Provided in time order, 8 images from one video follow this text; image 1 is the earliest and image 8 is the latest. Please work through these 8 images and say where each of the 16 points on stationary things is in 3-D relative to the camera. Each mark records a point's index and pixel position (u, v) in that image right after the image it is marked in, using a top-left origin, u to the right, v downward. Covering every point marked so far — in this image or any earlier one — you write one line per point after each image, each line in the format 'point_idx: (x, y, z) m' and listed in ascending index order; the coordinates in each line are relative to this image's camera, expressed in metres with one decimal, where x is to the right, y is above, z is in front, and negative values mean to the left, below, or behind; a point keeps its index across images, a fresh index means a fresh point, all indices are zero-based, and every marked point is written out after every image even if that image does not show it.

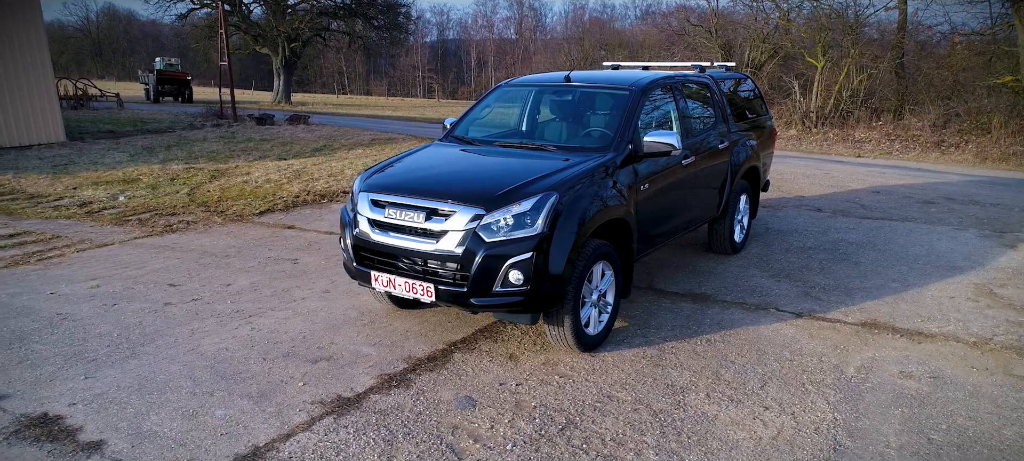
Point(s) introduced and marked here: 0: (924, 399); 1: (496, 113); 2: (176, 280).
0: (+2.1, -0.8, +3.7) m
1: (-0.1, +0.9, +5.6) m
2: (-2.6, -0.4, +5.8) m
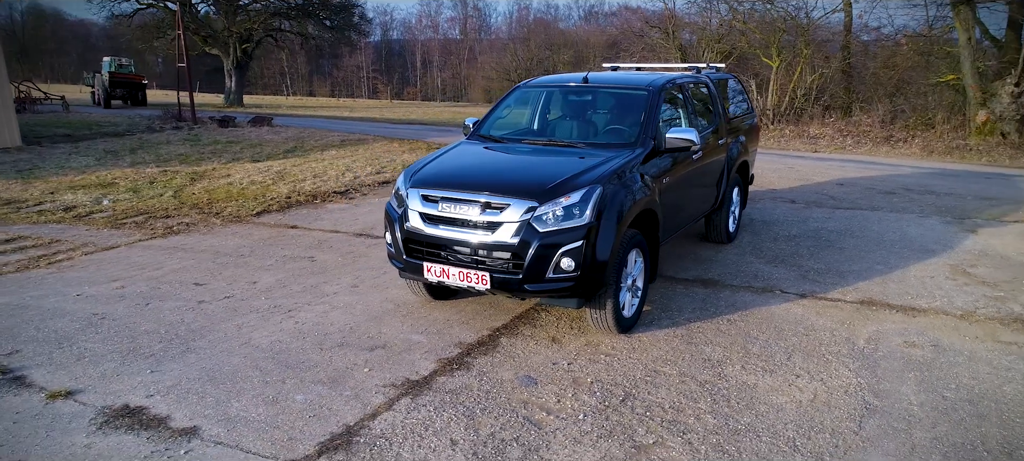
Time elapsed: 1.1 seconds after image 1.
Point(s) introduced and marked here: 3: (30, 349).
0: (+2.4, -0.7, +4.2) m
1: (+0.1, +0.9, +5.9) m
2: (-2.5, -0.4, +5.9) m
3: (-2.9, -0.7, +4.5) m
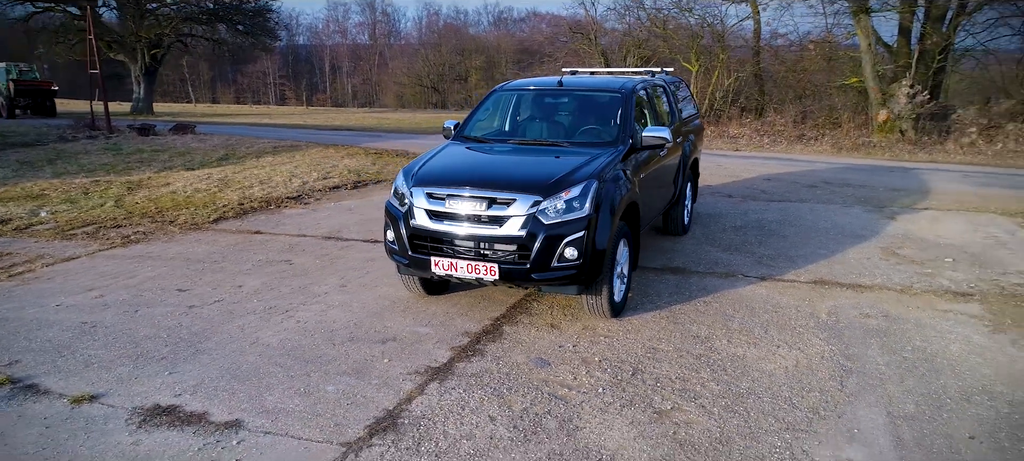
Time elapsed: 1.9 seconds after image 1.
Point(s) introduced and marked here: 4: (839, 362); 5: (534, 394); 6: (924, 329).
0: (+2.4, -0.6, +4.8) m
1: (-0.1, +1.0, +6.2) m
2: (-2.6, -0.4, +5.8) m
3: (-2.9, -0.8, +4.4) m
4: (+1.9, -0.8, +4.3) m
5: (+0.1, -0.8, +3.8) m
6: (+2.7, -0.6, +4.8) m
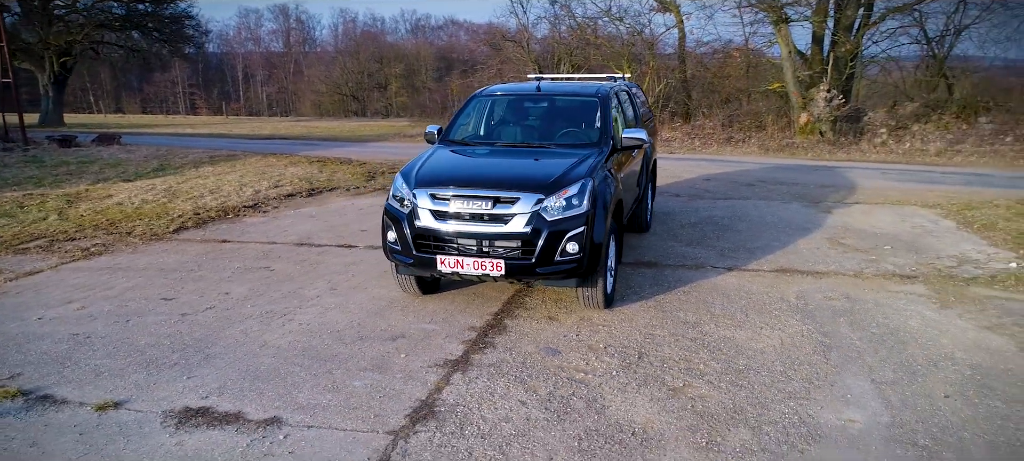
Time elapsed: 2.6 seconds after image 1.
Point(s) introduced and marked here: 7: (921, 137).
0: (+2.4, -0.6, +5.3) m
1: (-0.3, +0.9, +6.4) m
2: (-2.7, -0.5, +5.8) m
3: (-2.8, -0.8, +4.3) m
4: (+1.9, -0.7, +4.7) m
5: (+0.2, -0.8, +4.1) m
6: (+2.7, -0.6, +5.3) m
7: (+8.4, +1.9, +15.2) m
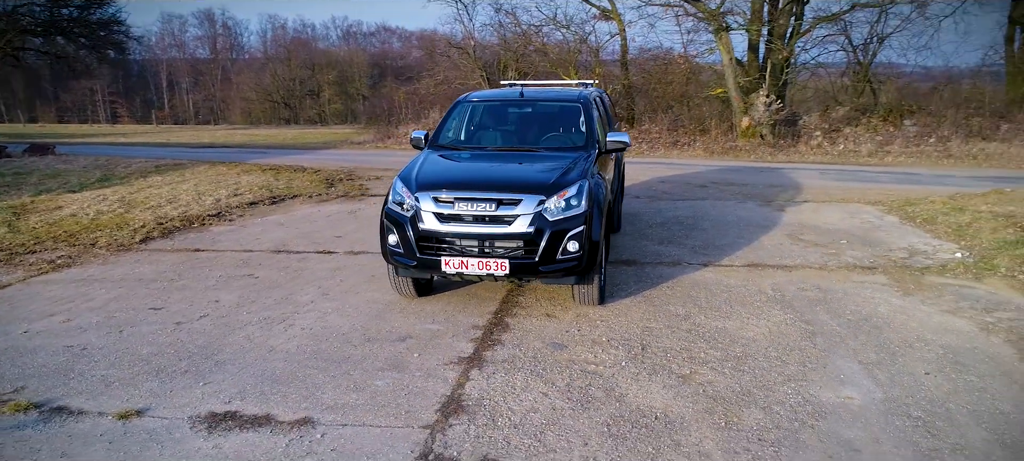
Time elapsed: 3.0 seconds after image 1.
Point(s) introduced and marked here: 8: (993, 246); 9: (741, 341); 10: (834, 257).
0: (+2.4, -0.5, +5.6) m
1: (-0.5, +0.9, +6.5) m
2: (-2.7, -0.6, +5.7) m
3: (-2.7, -0.9, +4.2) m
4: (+2.0, -0.6, +5.0) m
5: (+0.3, -0.8, +4.2) m
6: (+2.6, -0.5, +5.7) m
7: (+7.4, +2.0, +16.1) m
8: (+4.6, -0.1, +7.1) m
9: (+1.5, -0.7, +4.7) m
10: (+3.0, -0.2, +6.9) m
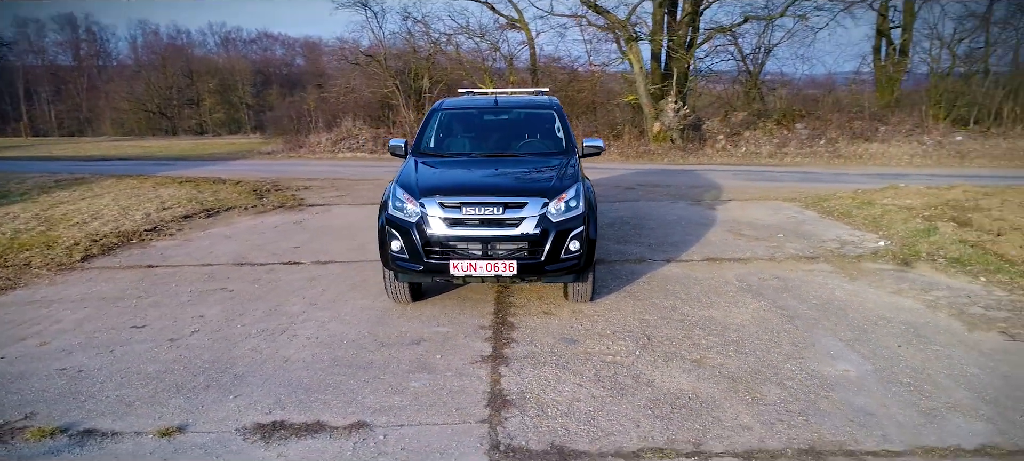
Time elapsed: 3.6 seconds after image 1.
0: (+2.3, -0.5, +6.2) m
1: (-0.7, +0.9, +6.6) m
2: (-2.8, -0.7, +5.5) m
3: (-2.5, -1.0, +4.0) m
4: (+2.0, -0.6, +5.5) m
5: (+0.5, -0.8, +4.5) m
6: (+2.5, -0.4, +6.3) m
7: (+5.6, +2.1, +17.3) m
8: (+4.3, 0.0, +8.0) m
9: (+1.5, -0.7, +5.1) m
10: (+2.7, -0.2, +7.6) m
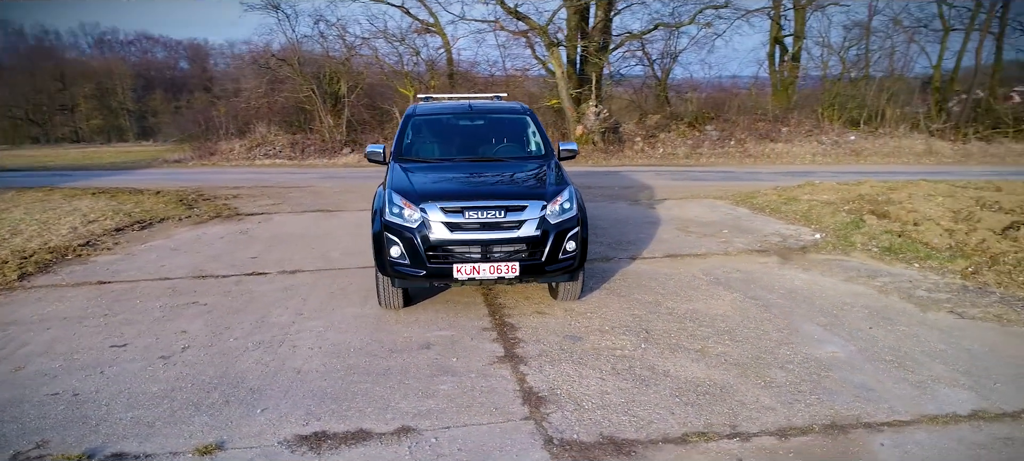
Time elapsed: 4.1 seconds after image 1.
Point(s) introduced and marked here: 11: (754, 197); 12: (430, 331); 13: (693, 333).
0: (+2.1, -0.4, +6.6) m
1: (-0.9, +0.8, +6.6) m
2: (-2.8, -0.8, +5.2) m
3: (-2.3, -1.0, +3.8) m
4: (+1.9, -0.6, +5.9) m
5: (+0.6, -0.8, +4.7) m
6: (+2.3, -0.4, +6.7) m
7: (+3.8, +2.1, +18.1) m
8: (+3.8, 0.0, +8.6) m
9: (+1.5, -0.6, +5.5) m
10: (+2.3, -0.2, +8.0) m
11: (+3.7, +0.5, +11.2) m
12: (-0.6, -0.7, +5.2) m
13: (+1.2, -0.7, +5.2) m
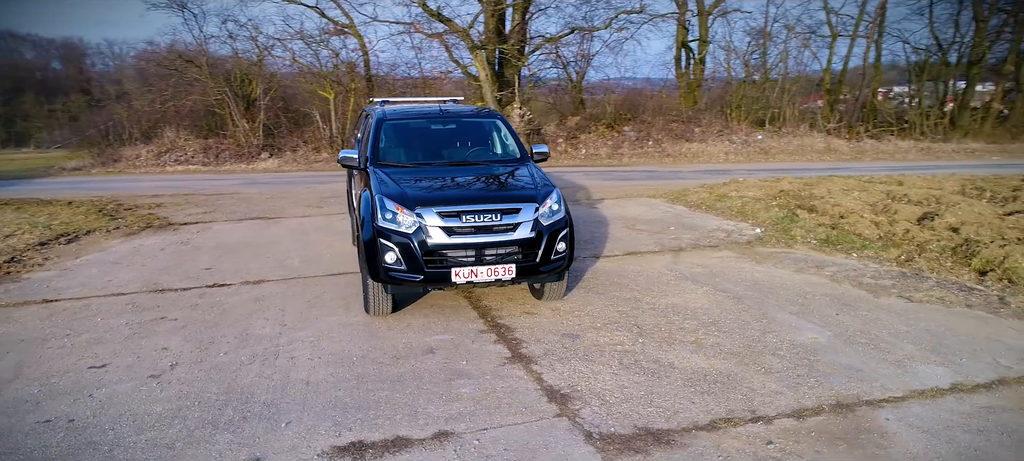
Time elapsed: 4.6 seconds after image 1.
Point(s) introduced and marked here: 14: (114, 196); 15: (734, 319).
0: (+1.9, -0.4, +6.9) m
1: (-1.2, +0.8, +6.6) m
2: (-2.8, -0.9, +4.9) m
3: (-2.1, -1.1, +3.6) m
4: (+1.8, -0.5, +6.2) m
5: (+0.6, -0.8, +4.8) m
6: (+2.1, -0.4, +7.1) m
7: (+1.9, +2.1, +18.6) m
8: (+3.3, +0.1, +9.2) m
9: (+1.4, -0.6, +5.7) m
10: (+1.9, -0.1, +8.4) m
11: (+2.8, +0.6, +11.7) m
12: (-0.6, -0.7, +5.2) m
13: (+1.2, -0.7, +5.4) m
14: (-6.7, +0.6, +12.5) m
15: (+1.6, -0.7, +5.5) m
